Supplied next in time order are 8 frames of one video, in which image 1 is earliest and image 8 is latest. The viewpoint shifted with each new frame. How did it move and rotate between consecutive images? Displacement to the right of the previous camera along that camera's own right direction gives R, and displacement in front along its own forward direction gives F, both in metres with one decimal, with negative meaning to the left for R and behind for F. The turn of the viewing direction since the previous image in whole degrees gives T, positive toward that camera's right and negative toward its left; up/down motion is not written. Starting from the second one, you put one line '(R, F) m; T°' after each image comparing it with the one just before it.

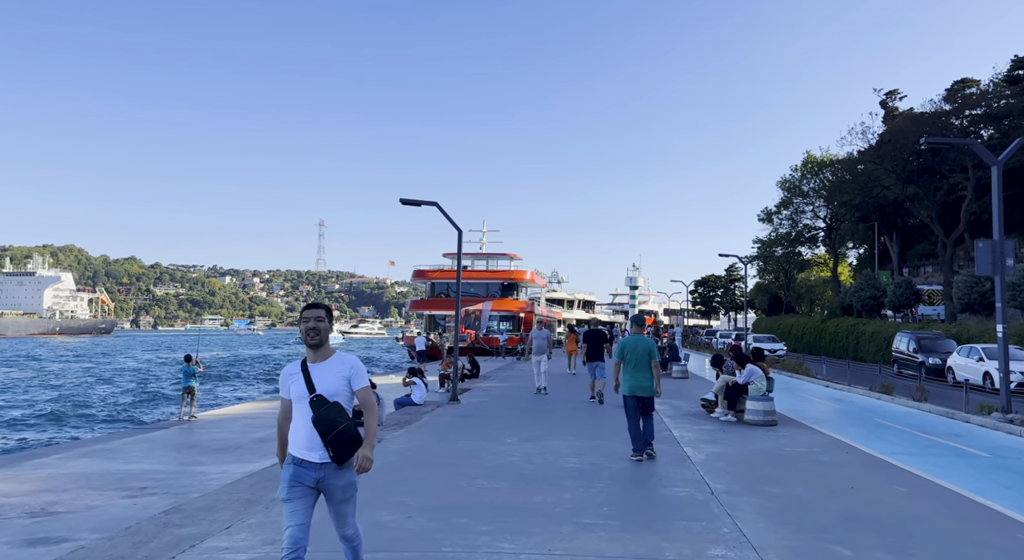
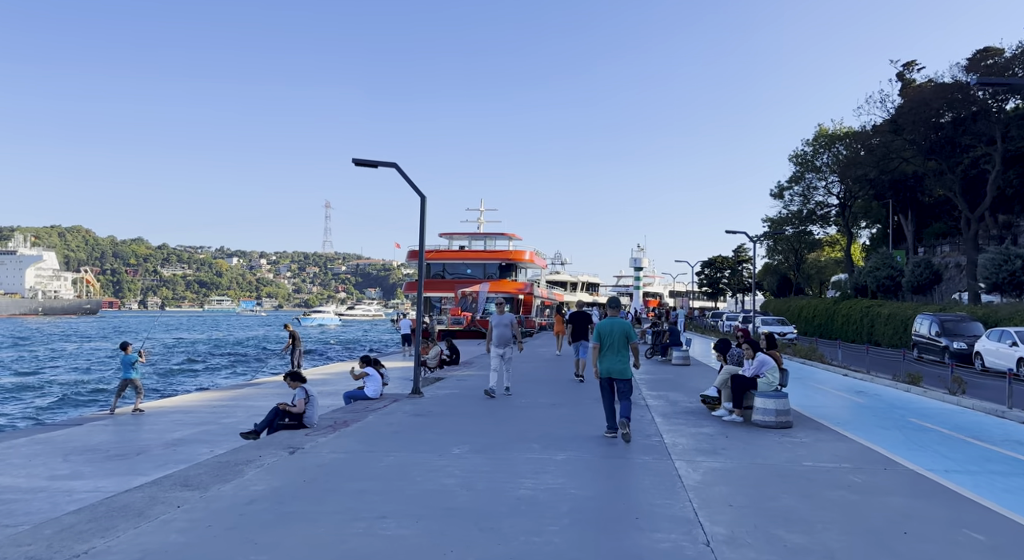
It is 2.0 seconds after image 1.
(+0.7, +2.1) m; -1°
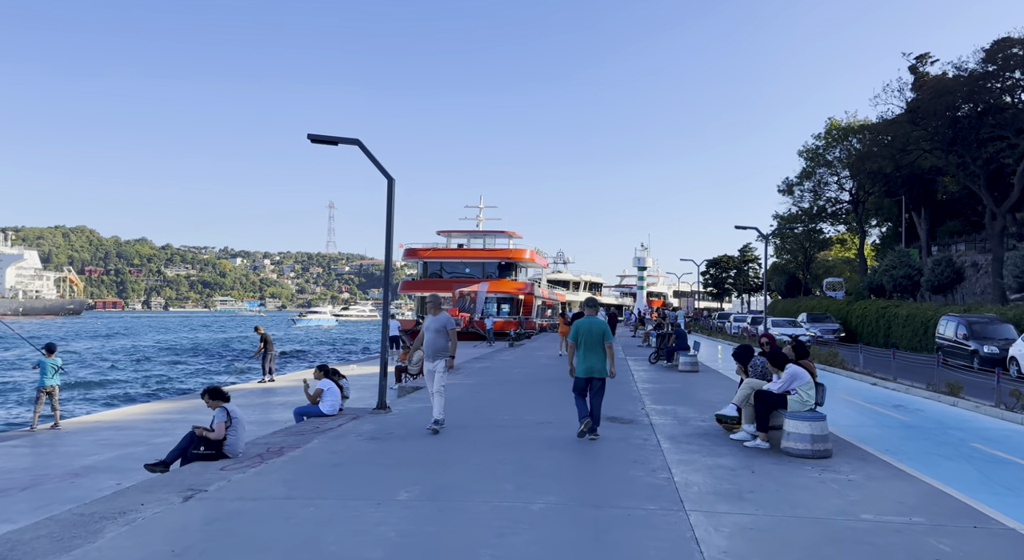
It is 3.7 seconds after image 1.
(+0.4, +1.9) m; 0°
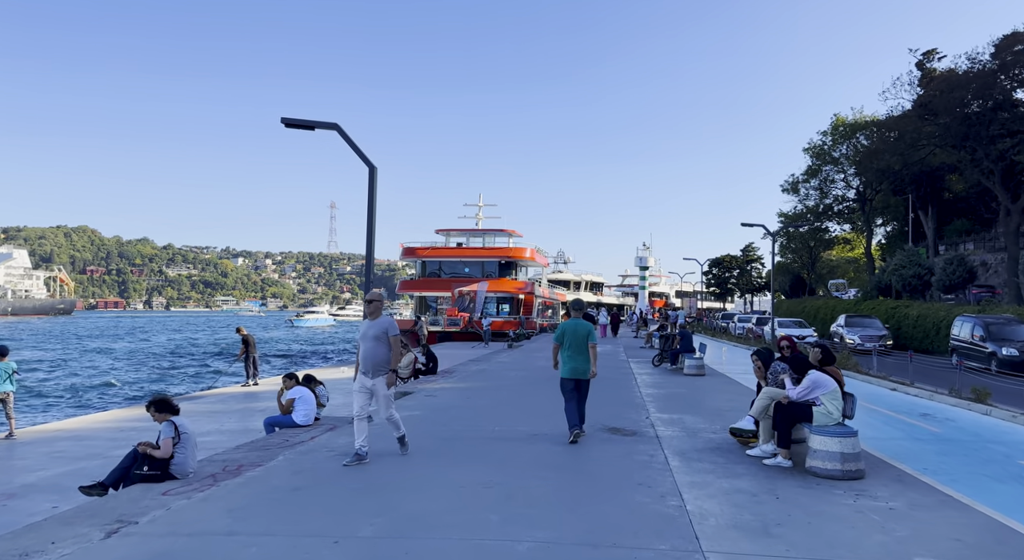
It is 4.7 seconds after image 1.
(+0.1, +0.9) m; 0°
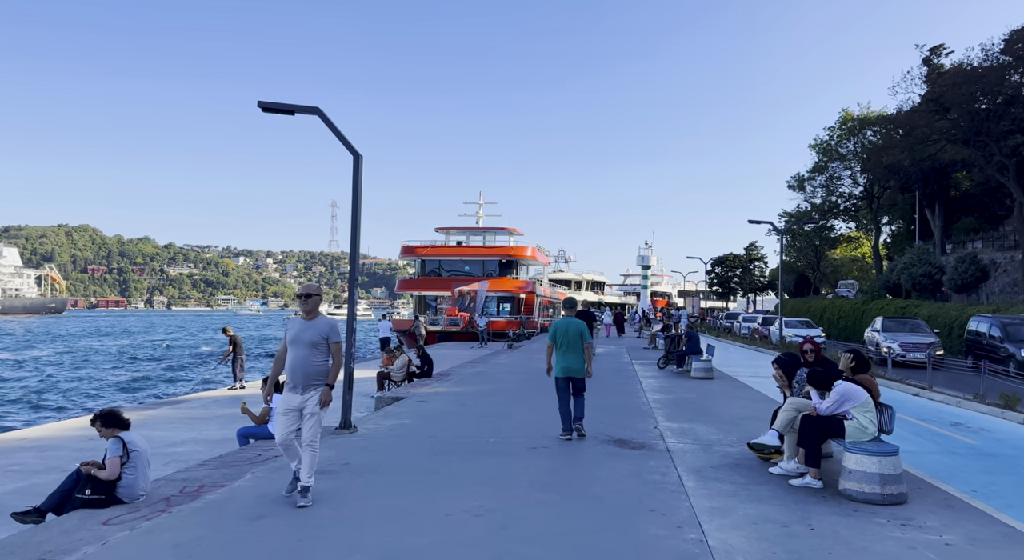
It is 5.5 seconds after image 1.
(+0.1, +0.8) m; 0°
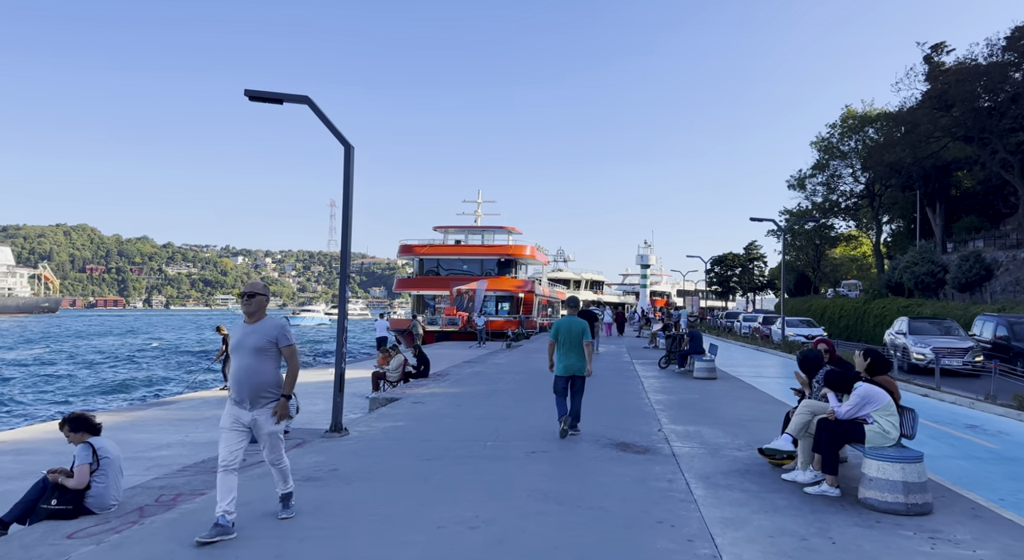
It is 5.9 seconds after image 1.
(0.0, +0.4) m; 0°
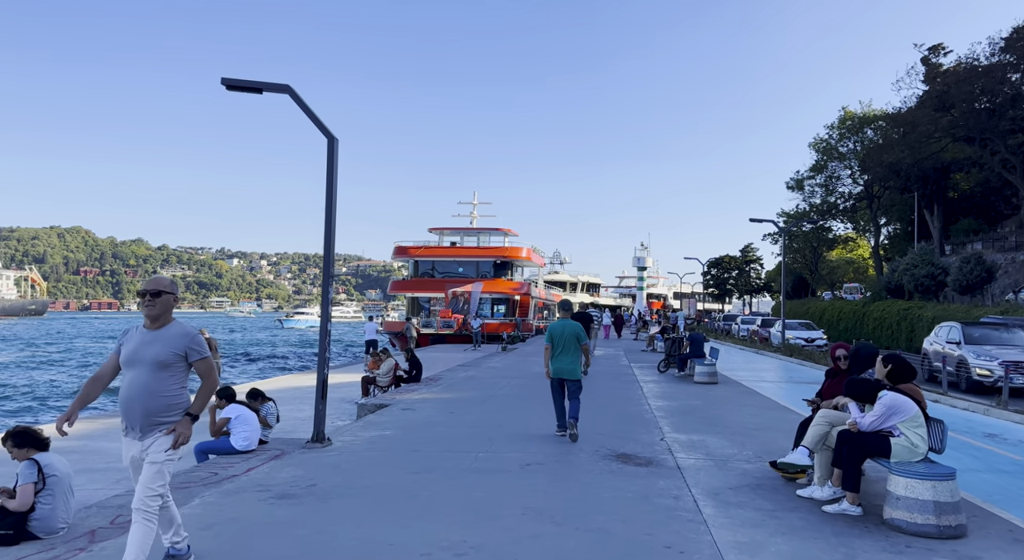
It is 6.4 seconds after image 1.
(0.0, +0.5) m; 0°
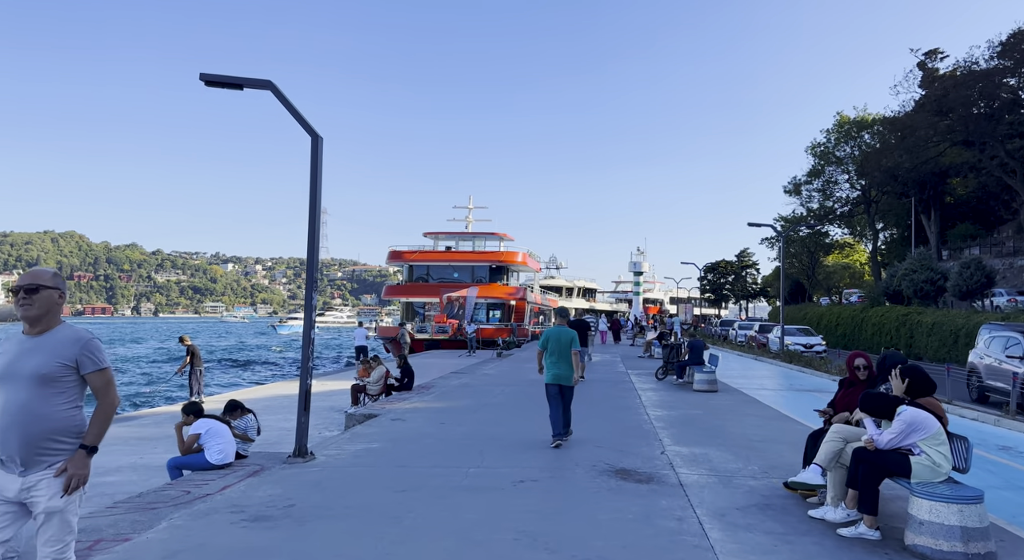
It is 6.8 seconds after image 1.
(0.0, +0.4) m; 0°
